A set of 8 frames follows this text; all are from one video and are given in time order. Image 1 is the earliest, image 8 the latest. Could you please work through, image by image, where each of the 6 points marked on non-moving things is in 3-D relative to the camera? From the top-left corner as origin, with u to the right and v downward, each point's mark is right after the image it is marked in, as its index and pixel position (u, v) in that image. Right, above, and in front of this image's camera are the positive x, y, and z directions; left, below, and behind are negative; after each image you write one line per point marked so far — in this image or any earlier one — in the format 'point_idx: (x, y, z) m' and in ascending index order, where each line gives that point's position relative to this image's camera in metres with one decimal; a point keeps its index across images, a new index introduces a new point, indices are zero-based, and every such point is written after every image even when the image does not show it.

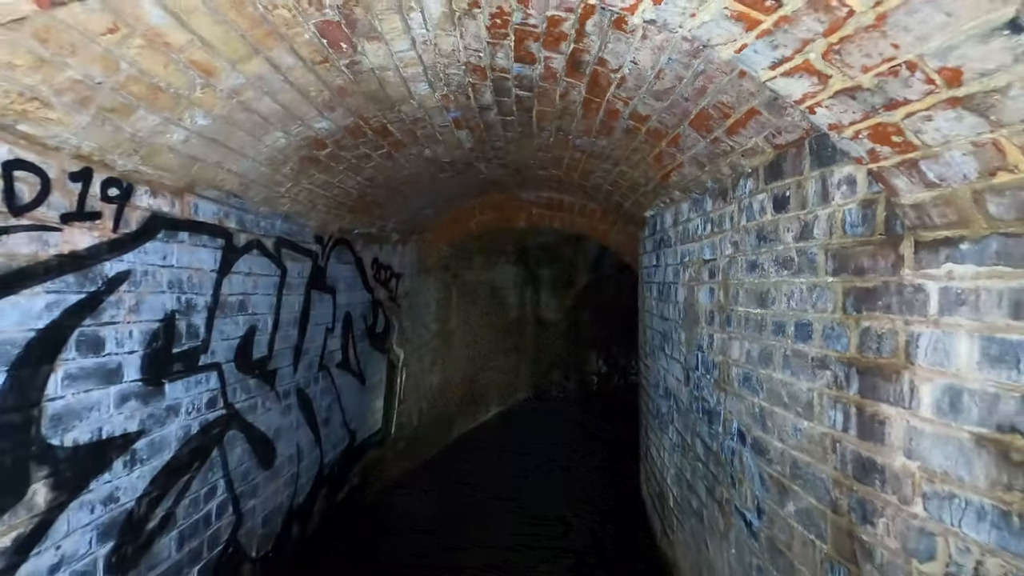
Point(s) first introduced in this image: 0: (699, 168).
0: (+1.0, +0.6, +2.8) m
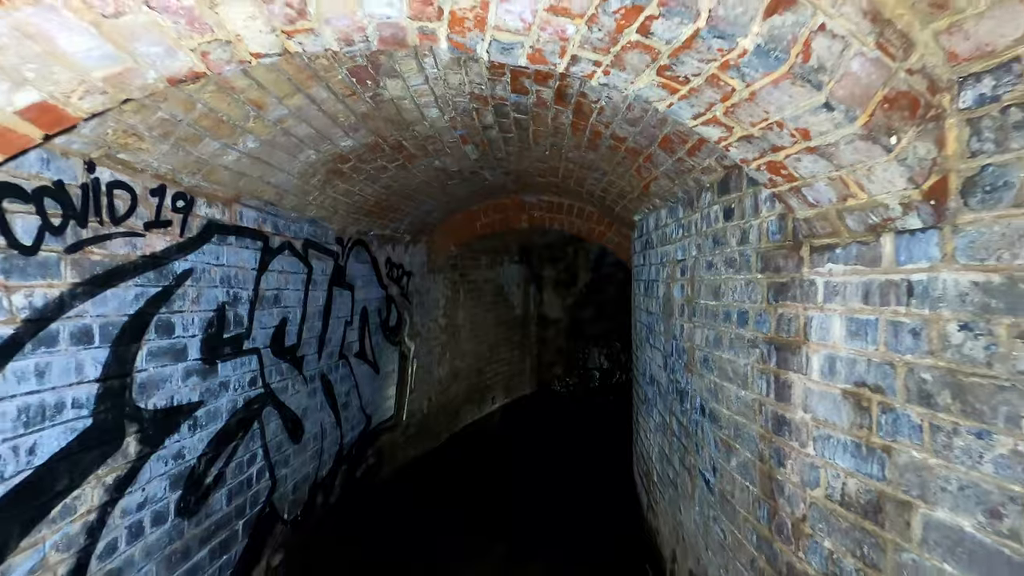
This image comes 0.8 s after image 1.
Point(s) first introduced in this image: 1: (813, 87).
0: (+1.0, +0.6, +3.3) m
1: (+0.8, +0.5, +1.4) m
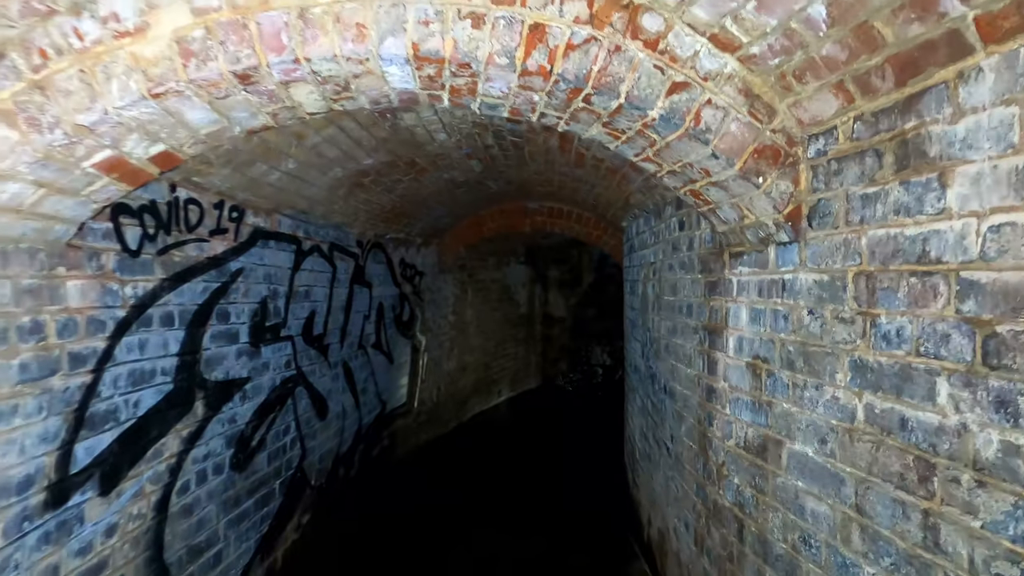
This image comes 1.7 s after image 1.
0: (+0.9, +0.7, +3.8) m
1: (+0.7, +0.5, +1.9) m
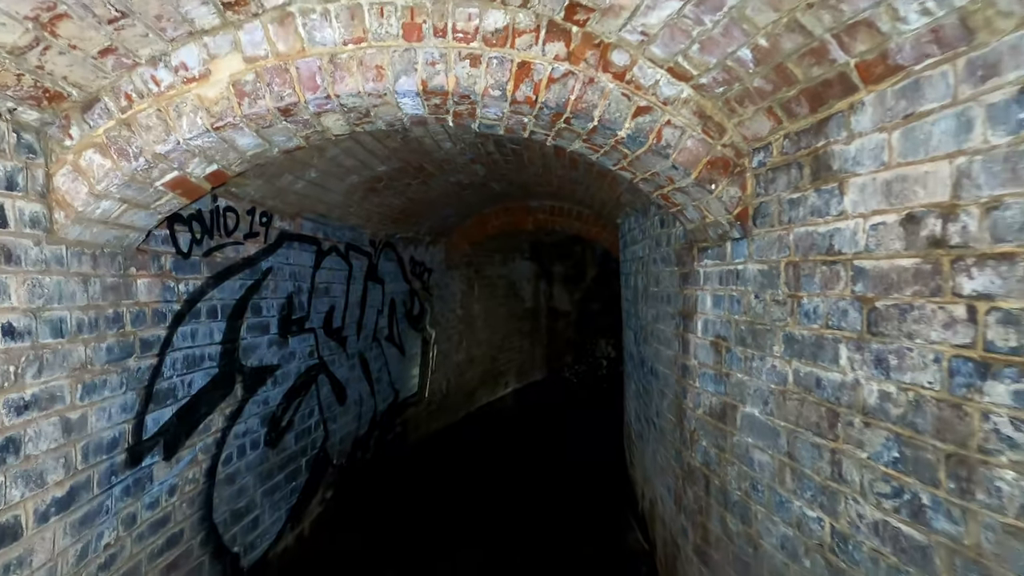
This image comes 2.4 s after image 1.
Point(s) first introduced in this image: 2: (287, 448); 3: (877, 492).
0: (+0.9, +0.7, +4.2) m
1: (+0.7, +0.6, +2.3) m
2: (-1.7, -1.2, +4.1) m
3: (+1.1, -0.6, +1.6) m
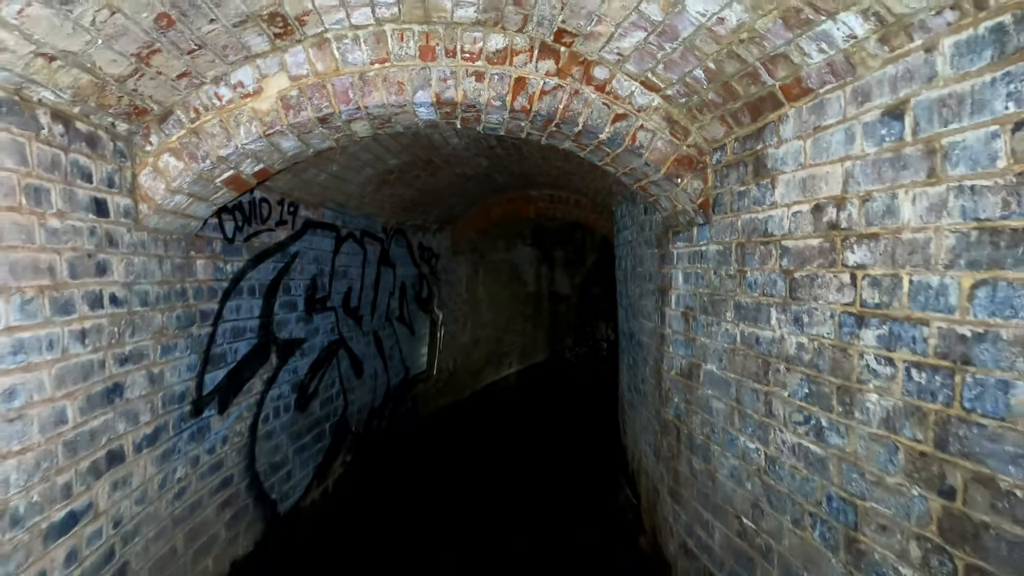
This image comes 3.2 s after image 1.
0: (+0.9, +0.9, +4.6) m
1: (+0.7, +0.7, +2.8) m
2: (-1.7, -1.1, +4.6) m
3: (+1.1, -0.5, +2.1) m
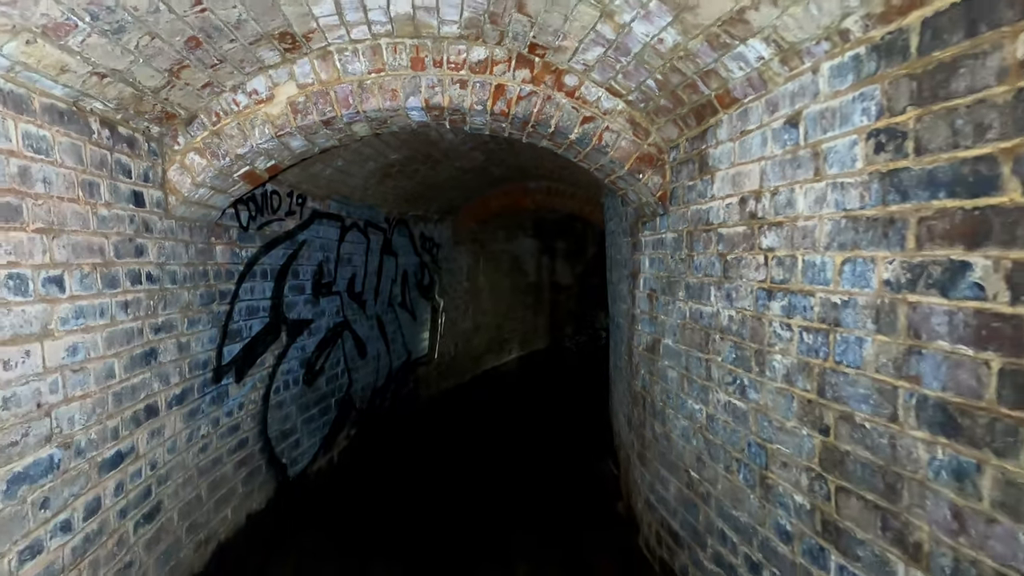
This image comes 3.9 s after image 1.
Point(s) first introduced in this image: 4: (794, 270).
0: (+0.9, +1.0, +5.0) m
1: (+0.5, +0.8, +3.1) m
2: (-1.8, -0.9, +5.0) m
3: (+1.0, -0.4, +2.5) m
4: (+1.1, +0.1, +2.0) m
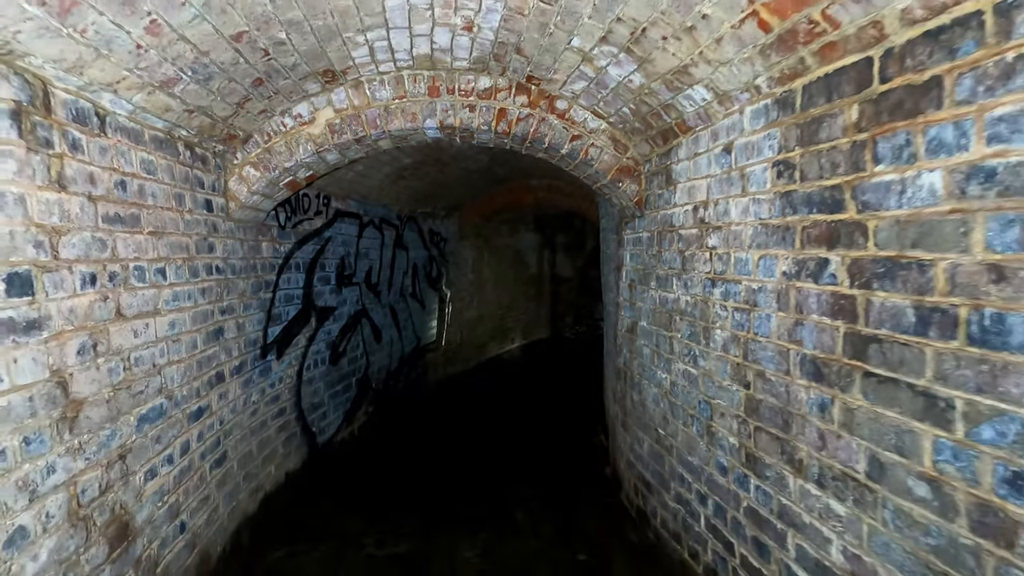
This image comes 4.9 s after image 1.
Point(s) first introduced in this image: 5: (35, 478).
0: (+0.9, +1.1, +5.6) m
1: (+0.6, +0.8, +3.7) m
2: (-1.8, -0.8, +5.7) m
3: (+1.0, -0.4, +3.1) m
4: (+1.0, +0.1, +2.6) m
5: (-1.6, -0.6, +1.8) m
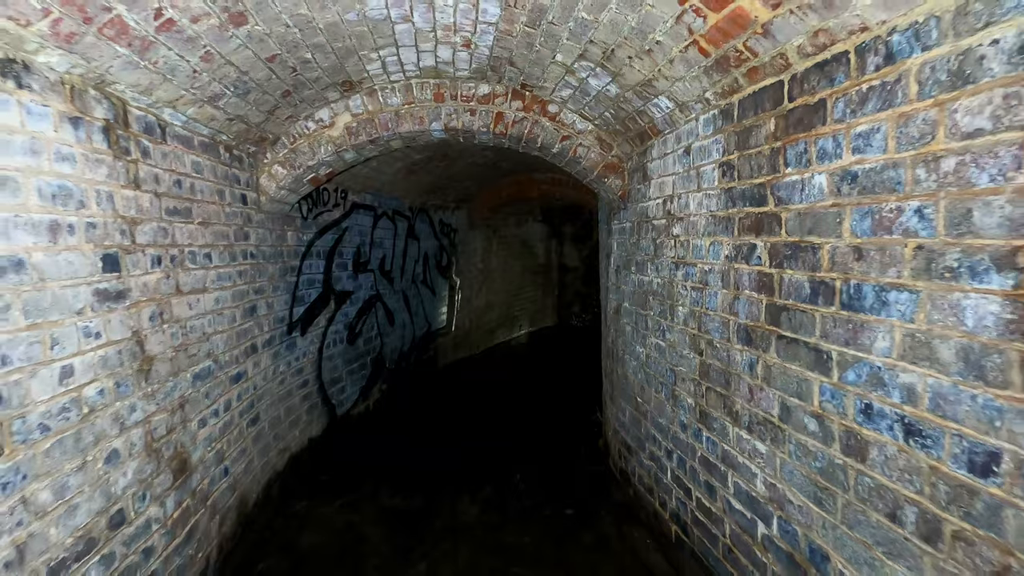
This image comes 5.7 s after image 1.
0: (+0.9, +1.2, +6.0) m
1: (+0.5, +1.0, +4.2) m
2: (-1.8, -0.7, +6.2) m
3: (+0.9, -0.3, +3.5) m
4: (+1.0, +0.2, +3.0) m
5: (-1.7, -0.5, +2.3) m
